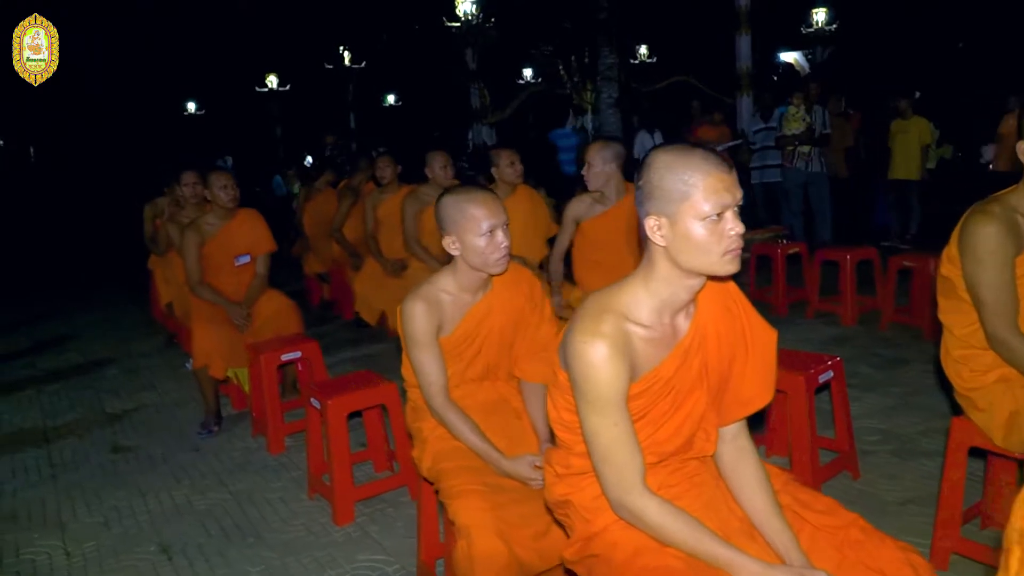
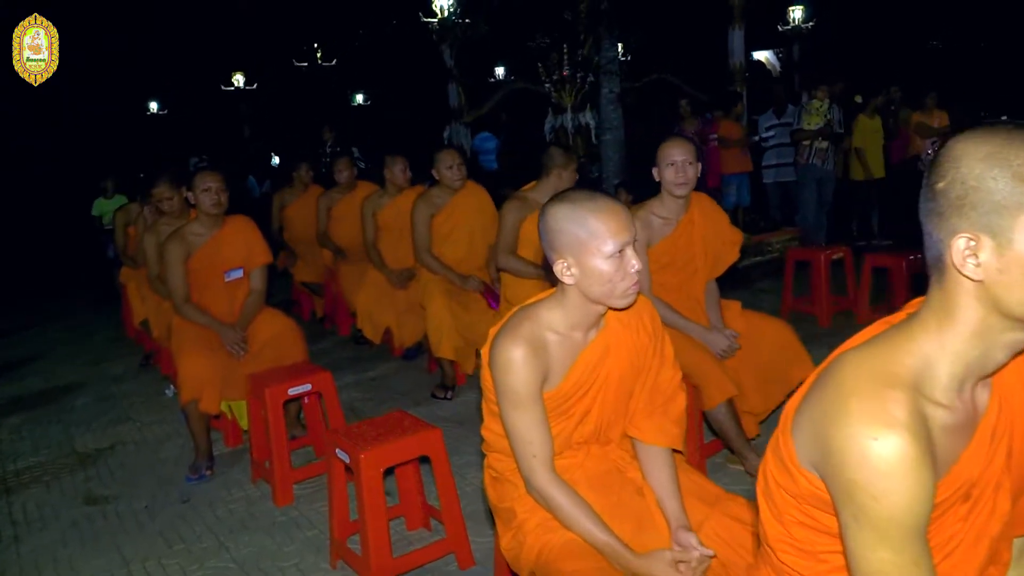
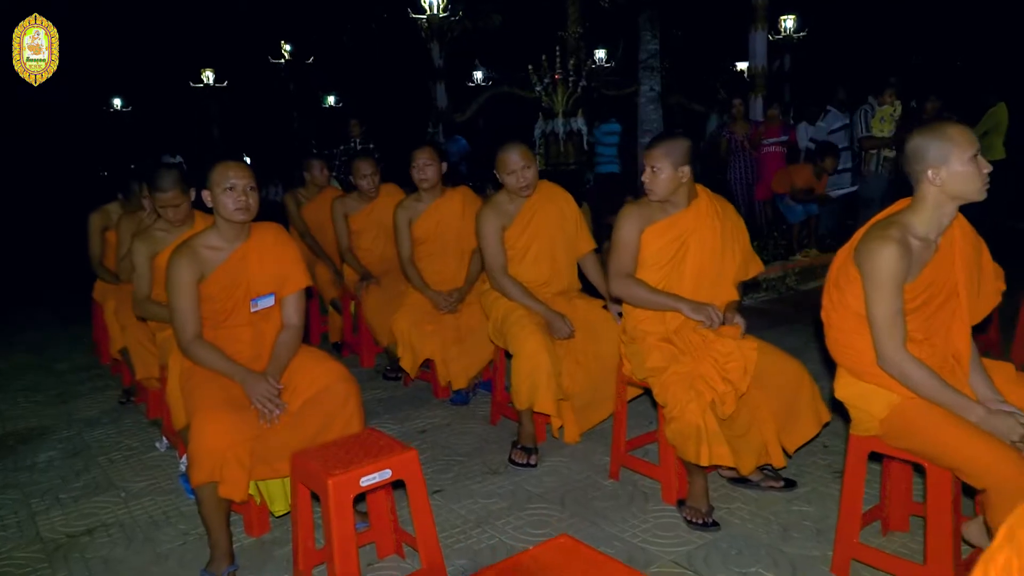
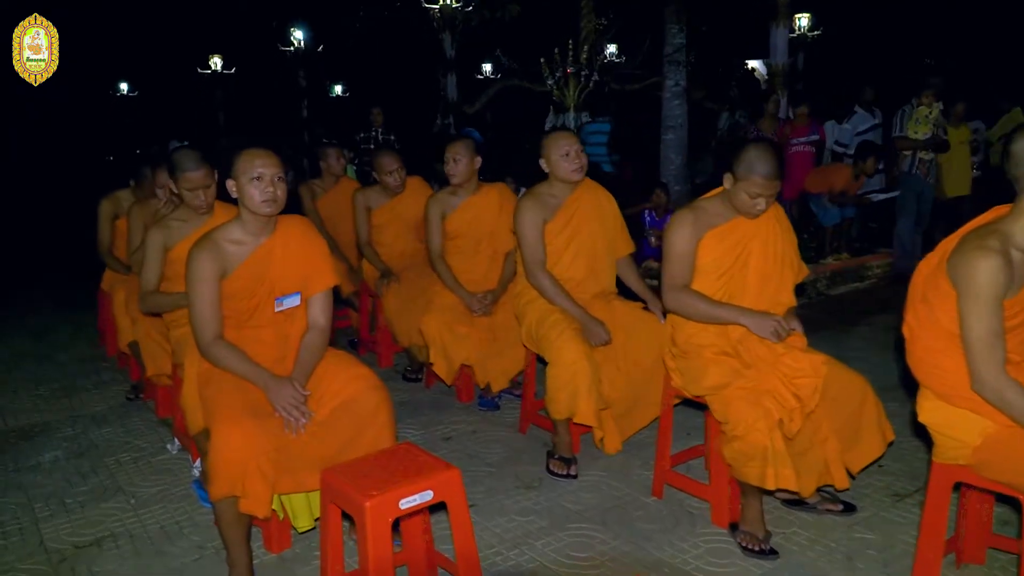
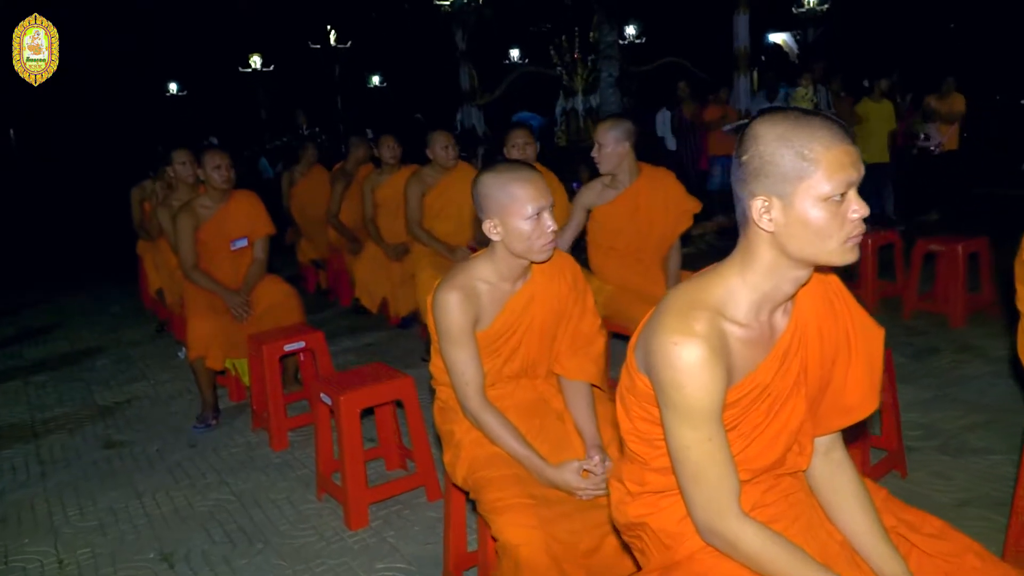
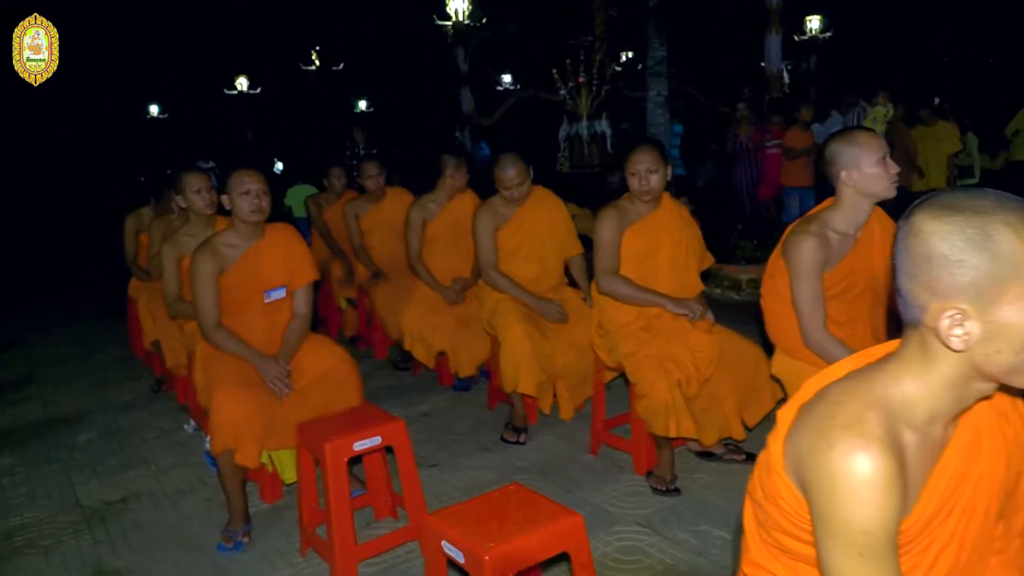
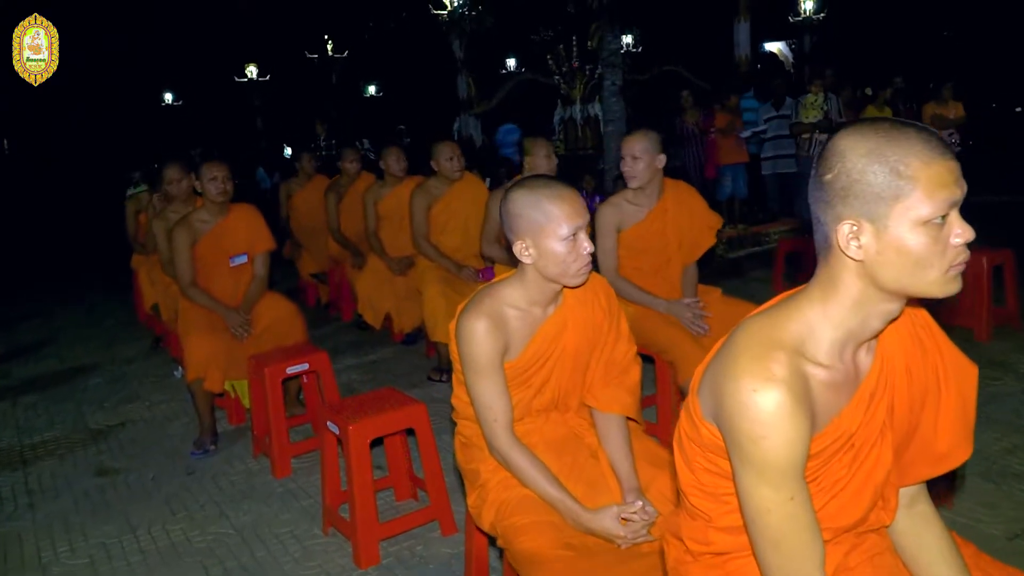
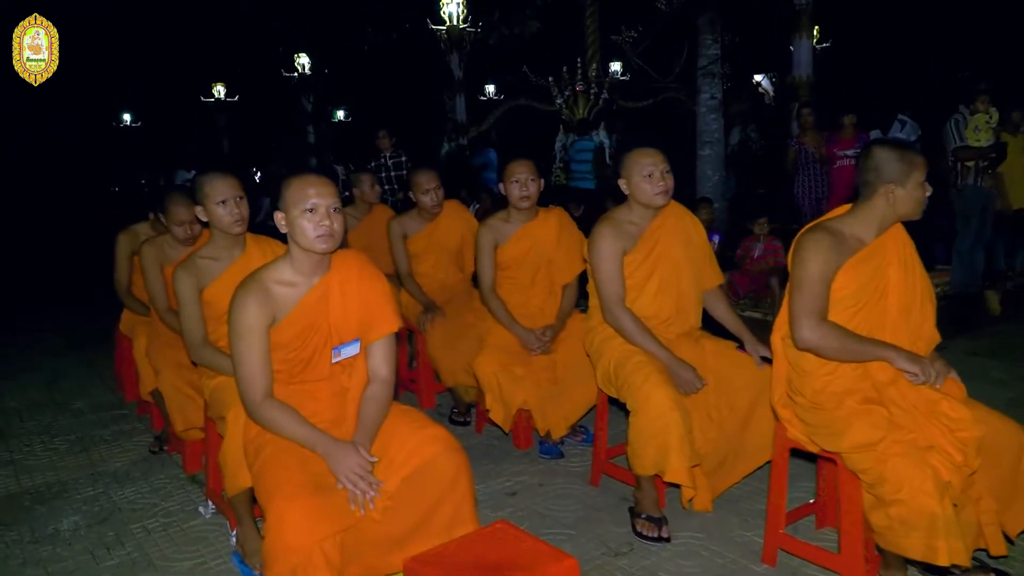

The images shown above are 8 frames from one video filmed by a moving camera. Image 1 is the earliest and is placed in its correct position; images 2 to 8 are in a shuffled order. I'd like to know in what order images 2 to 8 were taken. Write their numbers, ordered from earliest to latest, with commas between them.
5, 7, 2, 6, 3, 4, 8
